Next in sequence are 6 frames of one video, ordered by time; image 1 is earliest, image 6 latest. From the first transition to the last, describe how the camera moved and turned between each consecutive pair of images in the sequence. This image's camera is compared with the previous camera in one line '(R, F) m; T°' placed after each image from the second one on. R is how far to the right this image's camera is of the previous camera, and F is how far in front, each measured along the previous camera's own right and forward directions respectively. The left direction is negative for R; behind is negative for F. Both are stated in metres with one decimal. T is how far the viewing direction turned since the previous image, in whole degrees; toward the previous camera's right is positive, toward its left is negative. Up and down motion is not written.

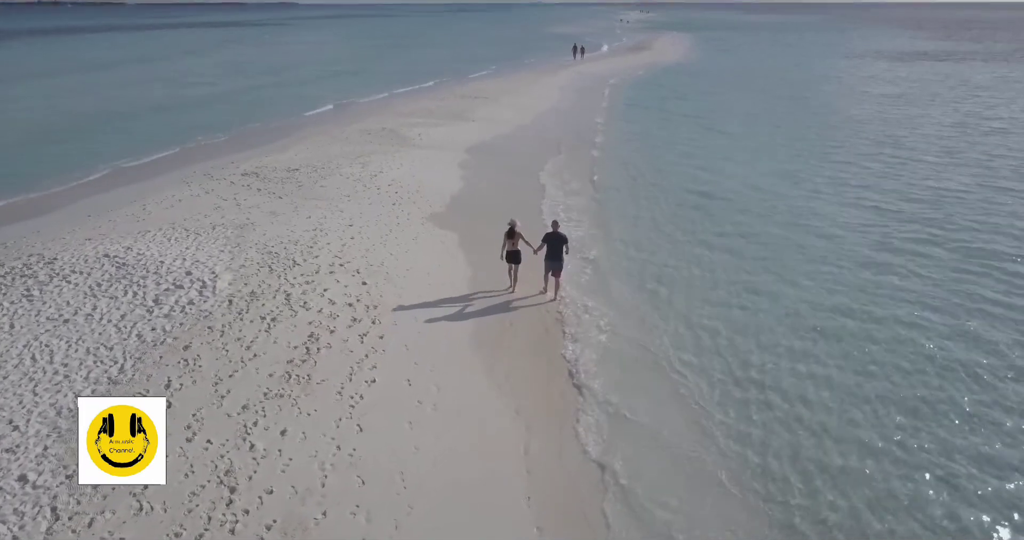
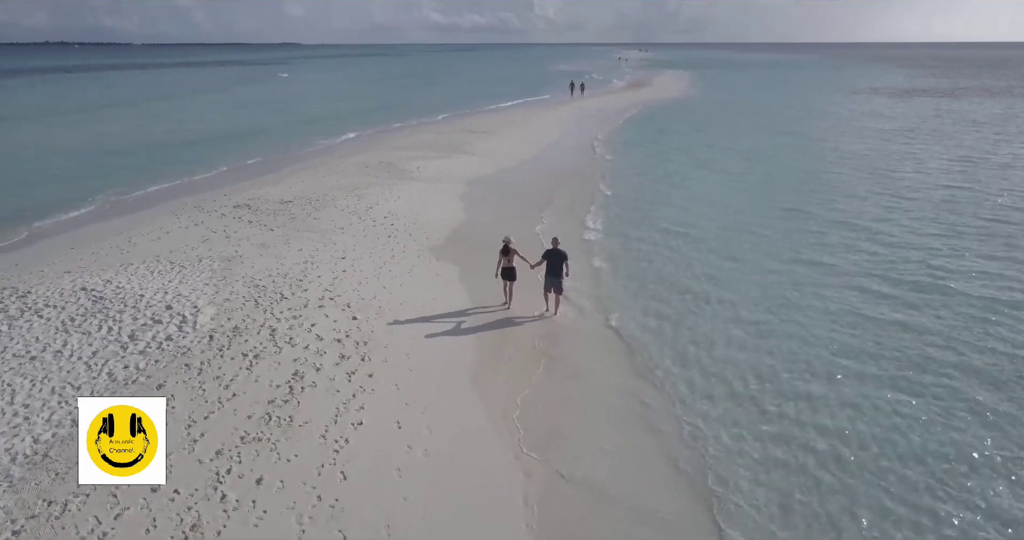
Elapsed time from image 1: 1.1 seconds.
(0.0, +0.5) m; 0°
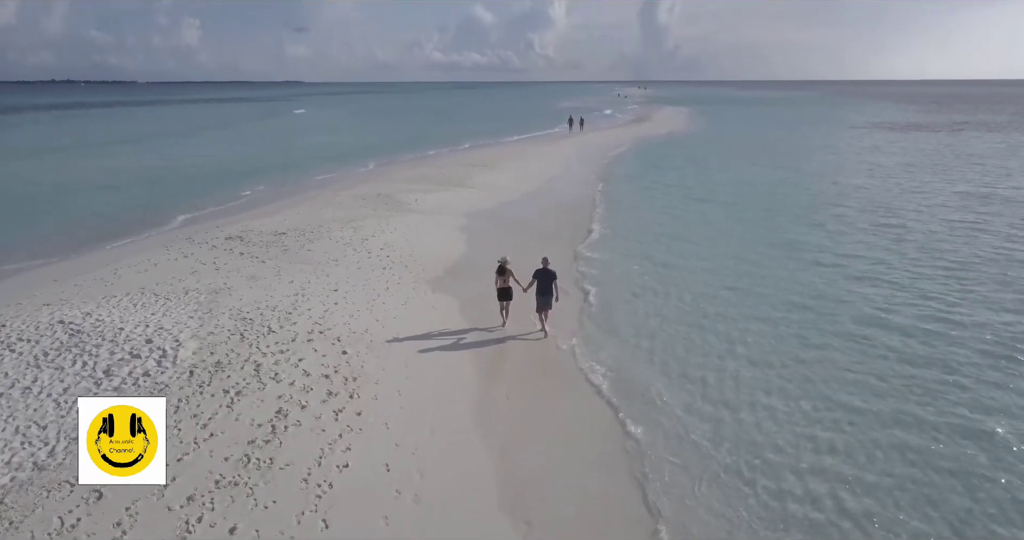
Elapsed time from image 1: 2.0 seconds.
(0.0, +0.4) m; 0°
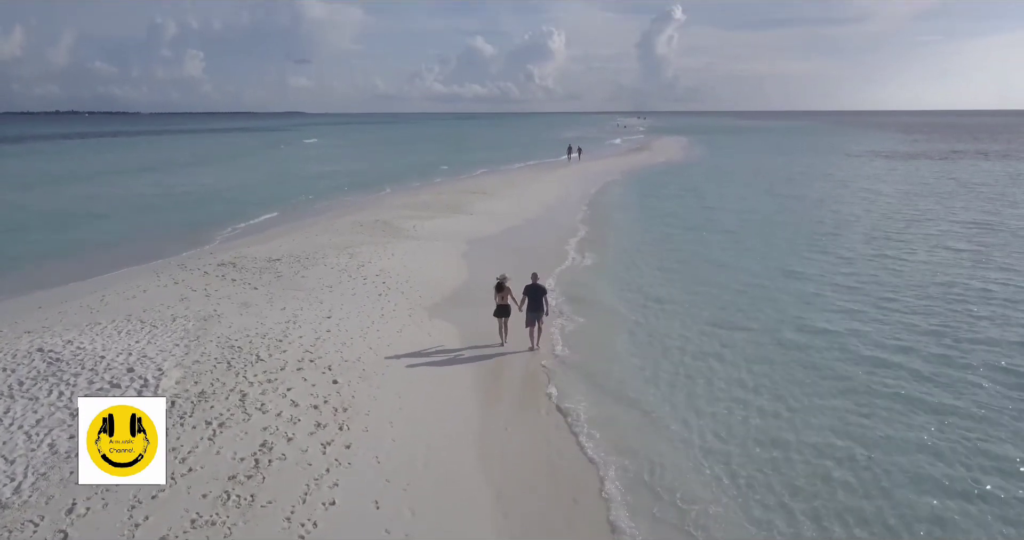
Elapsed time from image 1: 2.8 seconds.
(0.0, +0.3) m; 0°
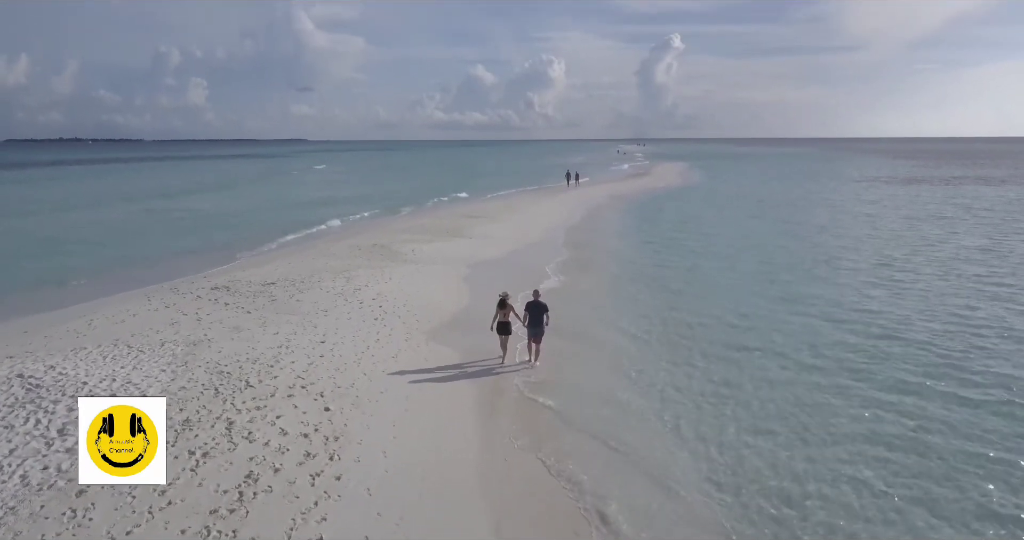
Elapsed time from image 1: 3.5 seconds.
(0.0, +0.3) m; 0°
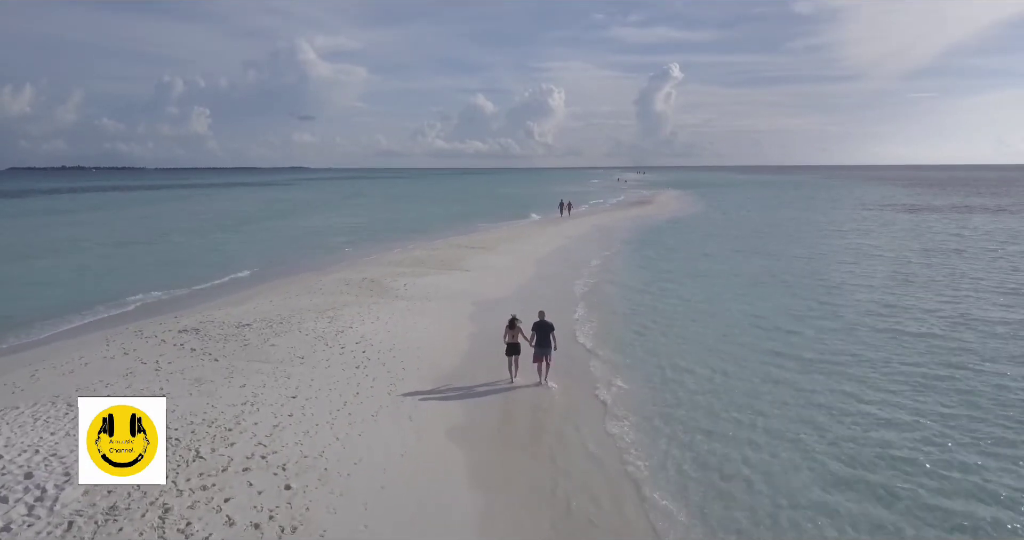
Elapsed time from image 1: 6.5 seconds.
(+0.1, +1.4) m; 0°
